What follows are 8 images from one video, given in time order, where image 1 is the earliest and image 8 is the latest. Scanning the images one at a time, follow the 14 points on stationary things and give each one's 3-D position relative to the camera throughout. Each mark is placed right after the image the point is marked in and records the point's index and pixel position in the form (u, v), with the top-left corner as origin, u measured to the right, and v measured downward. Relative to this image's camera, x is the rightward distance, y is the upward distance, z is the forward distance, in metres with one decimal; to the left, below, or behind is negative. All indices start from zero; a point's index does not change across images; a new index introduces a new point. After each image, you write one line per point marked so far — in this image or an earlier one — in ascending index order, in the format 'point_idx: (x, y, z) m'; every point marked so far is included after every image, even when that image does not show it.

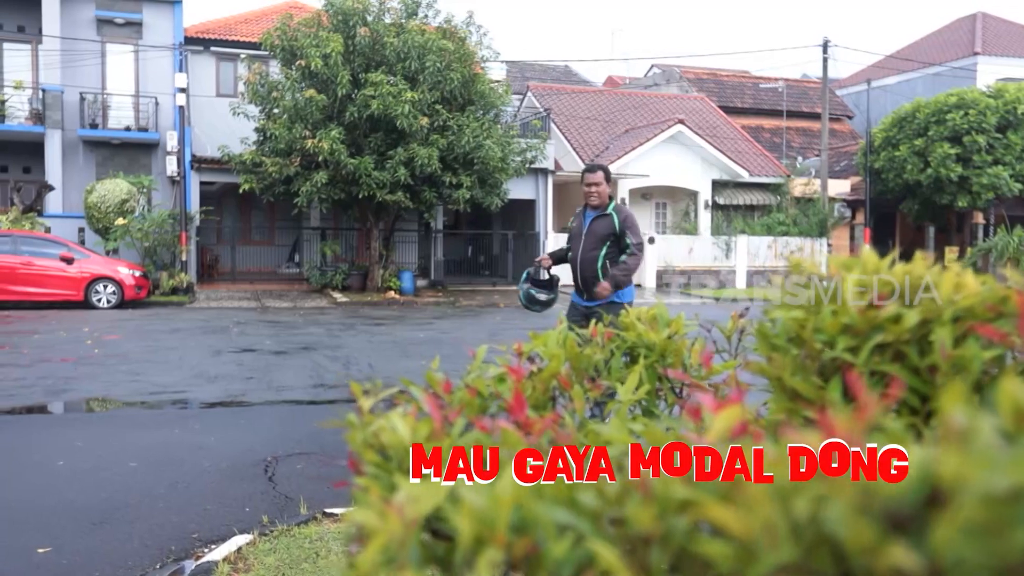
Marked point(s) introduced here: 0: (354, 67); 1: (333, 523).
0: (-3.5, +4.9, +19.9) m
1: (-0.7, -0.9, +3.5) m
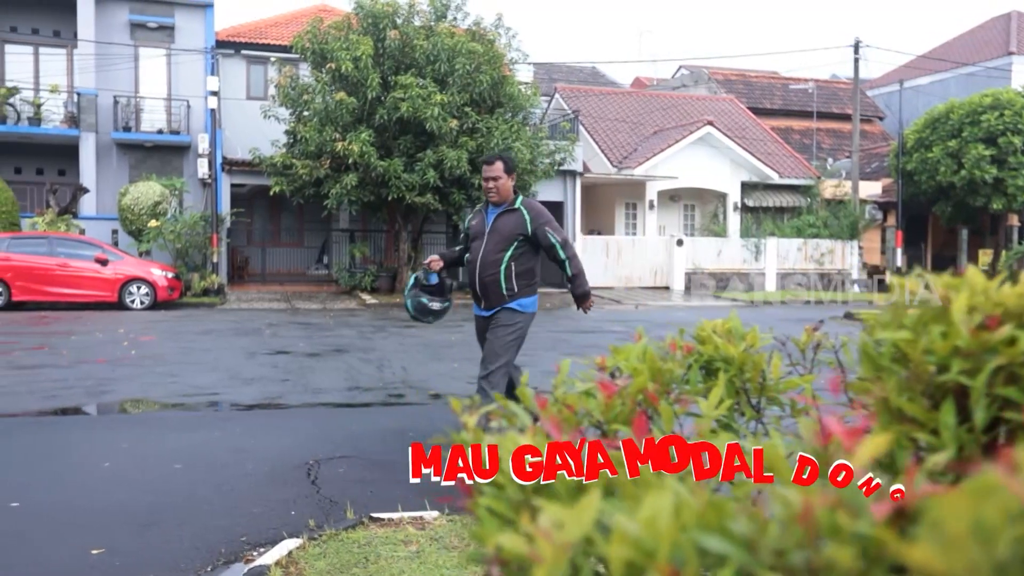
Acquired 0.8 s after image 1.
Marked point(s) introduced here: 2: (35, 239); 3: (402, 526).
0: (-2.8, +4.9, +20.0) m
1: (-0.5, -0.9, +3.5) m
2: (-9.7, +1.0, +18.2) m
3: (-0.4, -0.9, +3.5) m
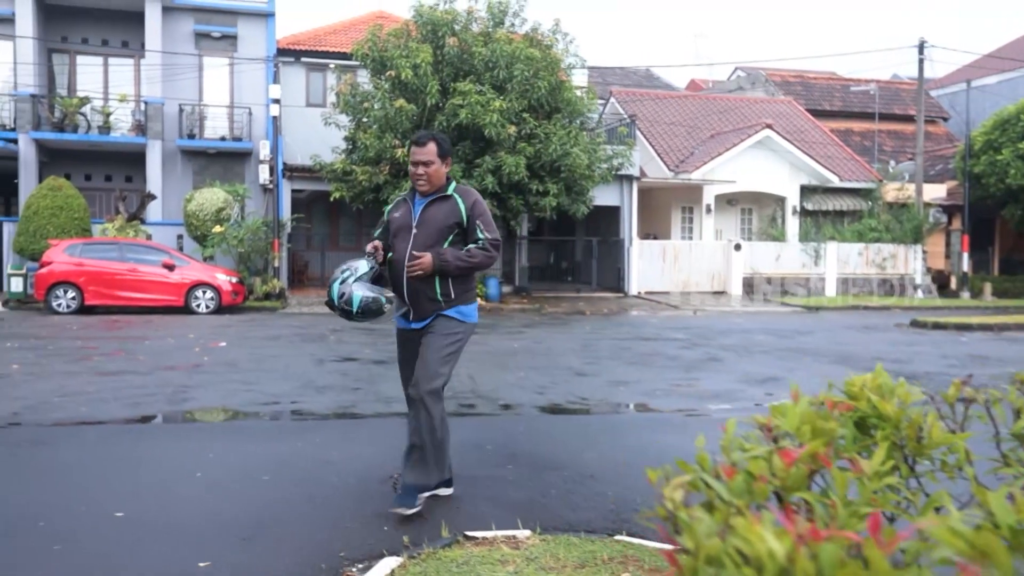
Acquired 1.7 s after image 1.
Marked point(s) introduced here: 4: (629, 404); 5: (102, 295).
0: (-1.5, +4.8, +20.2) m
1: (-0.1, -1.0, +3.5) m
2: (-8.5, +0.9, +18.7) m
3: (-0.1, -1.0, +3.5) m
4: (+1.0, -1.0, +8.0) m
5: (-8.3, -0.1, +18.3) m
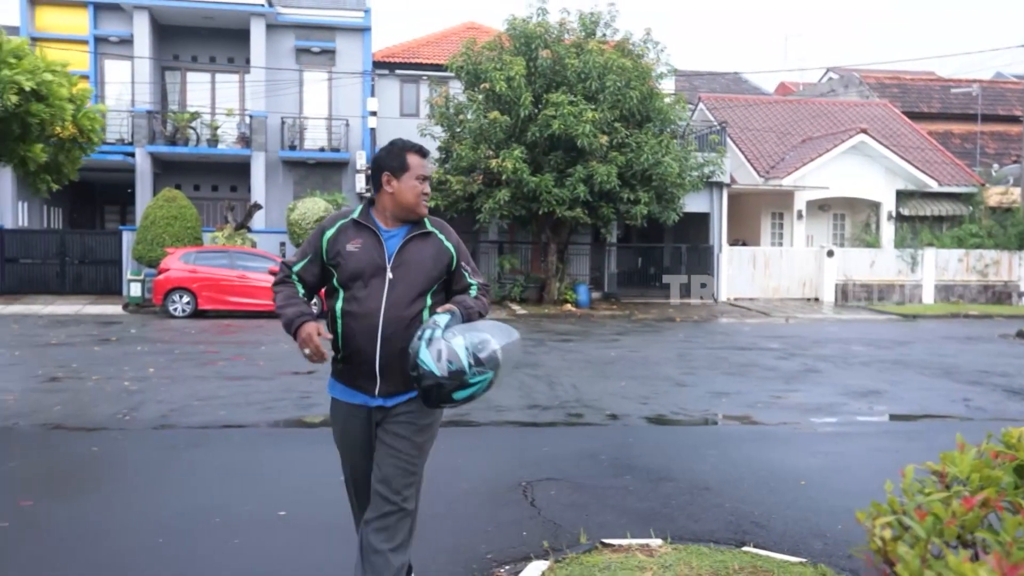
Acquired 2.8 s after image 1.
0: (+0.6, +4.6, +20.6) m
1: (+0.4, -1.1, +3.9) m
2: (-6.5, +0.8, +19.8) m
3: (+0.5, -1.1, +3.9) m
4: (+2.0, -1.2, +8.2) m
5: (-6.4, -0.3, +19.3) m
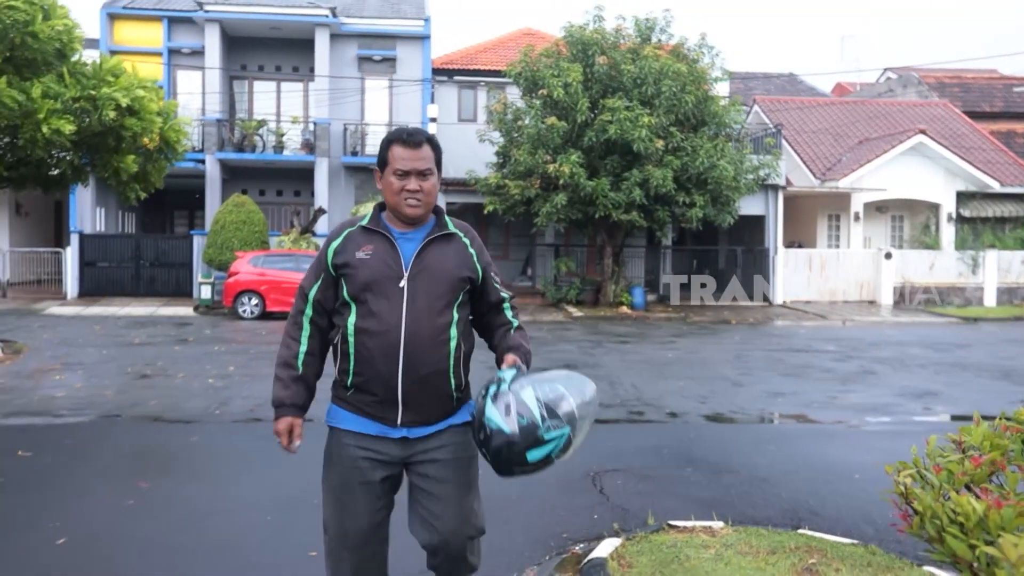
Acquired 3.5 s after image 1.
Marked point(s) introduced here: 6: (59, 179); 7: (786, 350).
0: (+1.9, +4.6, +21.0) m
1: (+0.8, -1.2, +4.3) m
2: (-5.2, +0.7, +20.5) m
3: (+0.9, -1.2, +4.2) m
4: (+2.6, -1.2, +8.5) m
5: (-5.2, -0.3, +20.0) m
6: (-5.6, +1.3, +10.9) m
7: (+4.3, -1.0, +14.0) m
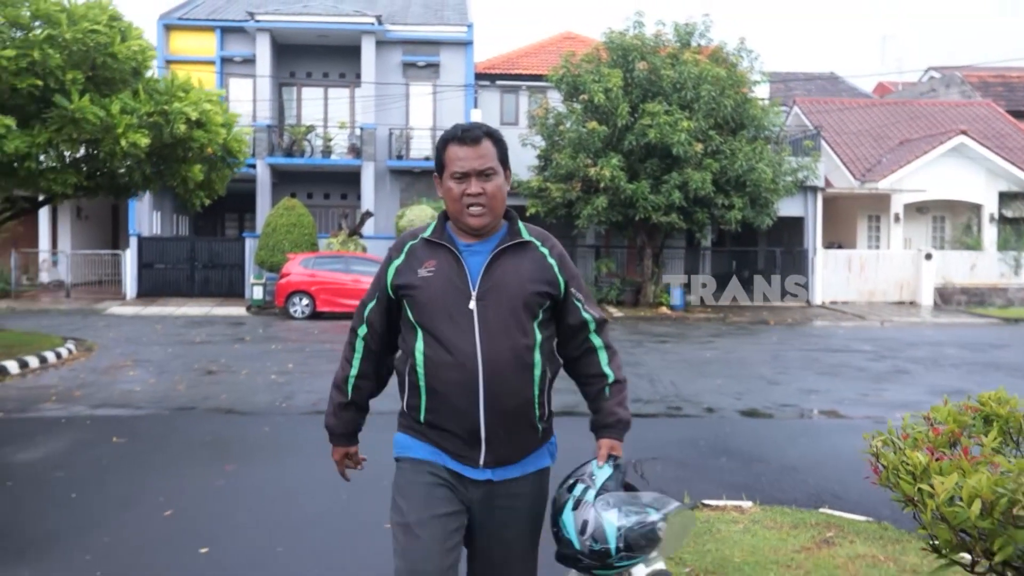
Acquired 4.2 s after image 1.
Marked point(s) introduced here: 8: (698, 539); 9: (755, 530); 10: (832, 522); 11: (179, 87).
0: (+2.9, +4.5, +21.4) m
1: (+1.1, -1.2, +4.8) m
2: (-4.2, +0.7, +21.3) m
3: (+1.1, -1.2, +4.7) m
4: (+3.1, -1.2, +8.9) m
5: (-4.2, -0.3, +20.8) m
6: (-5.1, +1.3, +11.7) m
7: (+5.0, -1.0, +14.4) m
8: (+0.9, -1.2, +4.2) m
9: (+1.2, -1.2, +4.3) m
10: (+1.6, -1.2, +4.4) m
11: (-4.1, +2.5, +11.1) m
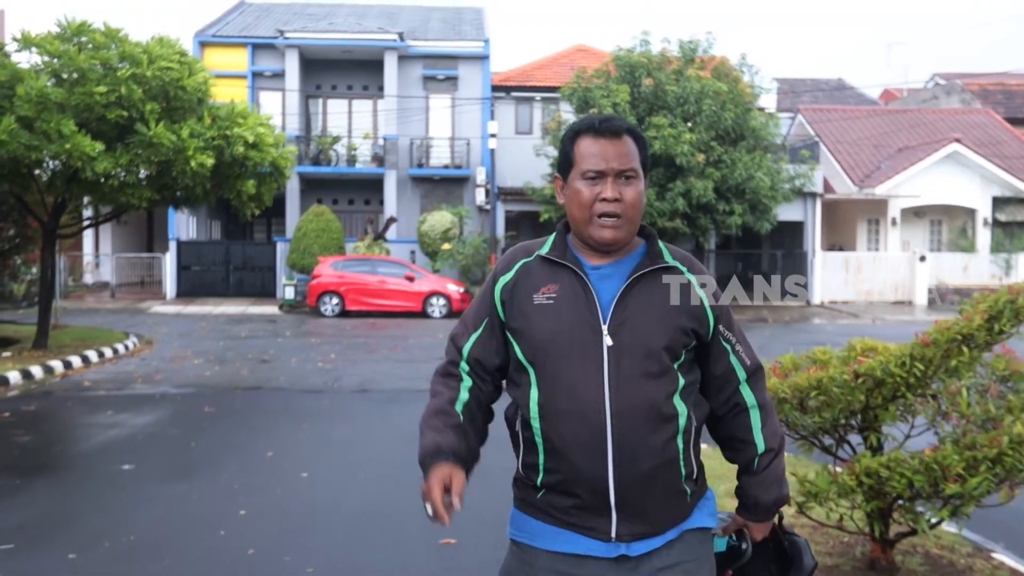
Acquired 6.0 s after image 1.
0: (+3.3, +4.5, +22.9) m
1: (+1.2, -1.2, +6.3) m
2: (-3.8, +0.7, +22.9) m
3: (+1.2, -1.2, +6.3) m
4: (+3.2, -1.2, +10.5) m
5: (-3.8, -0.4, +22.4) m
6: (-4.8, +1.3, +13.3) m
7: (+5.2, -1.0, +15.9) m
8: (+1.0, -1.2, +5.8) m
9: (+1.3, -1.1, +5.9) m
10: (+1.7, -1.1, +6.0) m
11: (-3.9, +2.5, +12.7) m
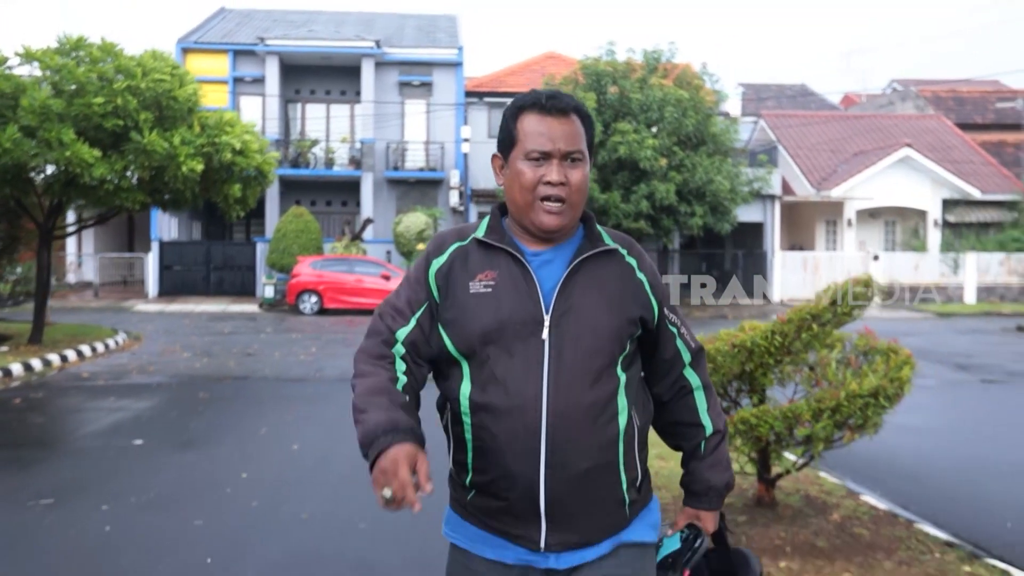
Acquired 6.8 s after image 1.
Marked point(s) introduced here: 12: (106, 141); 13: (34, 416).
0: (+2.5, +4.6, +24.1) m
1: (+0.9, -1.1, +7.4) m
2: (-4.6, +0.7, +23.9) m
3: (+0.9, -1.1, +7.4) m
4: (+2.8, -1.2, +11.6) m
5: (-4.6, -0.3, +23.4) m
6: (-5.3, +1.3, +14.2) m
7: (+4.7, -0.9, +17.1) m
8: (+0.7, -1.1, +6.8) m
9: (+1.0, -1.1, +6.9) m
10: (+1.4, -1.1, +7.1) m
11: (-4.4, +2.5, +13.7) m
12: (-5.8, +2.1, +12.9) m
13: (-5.0, -1.4, +9.4) m
